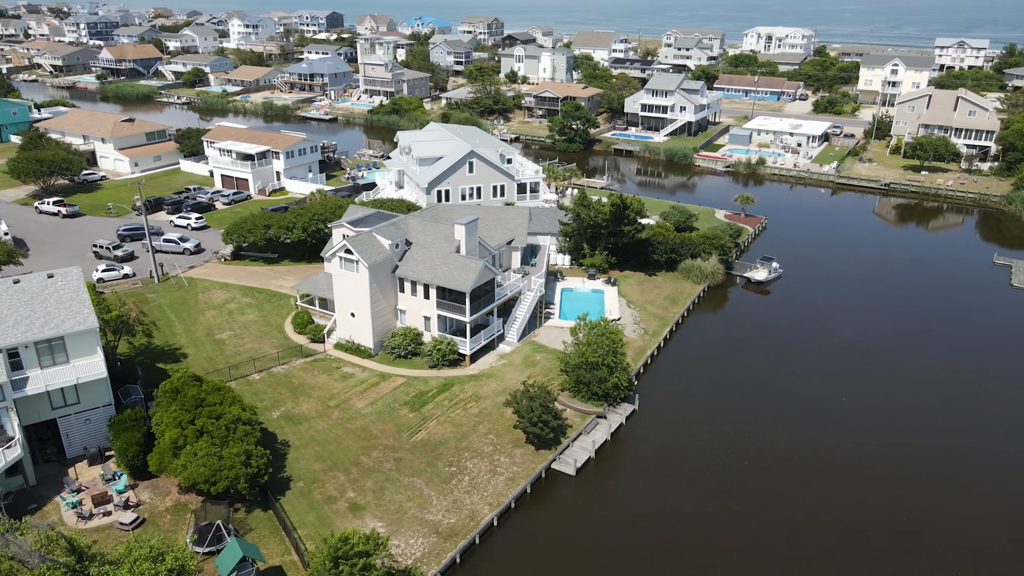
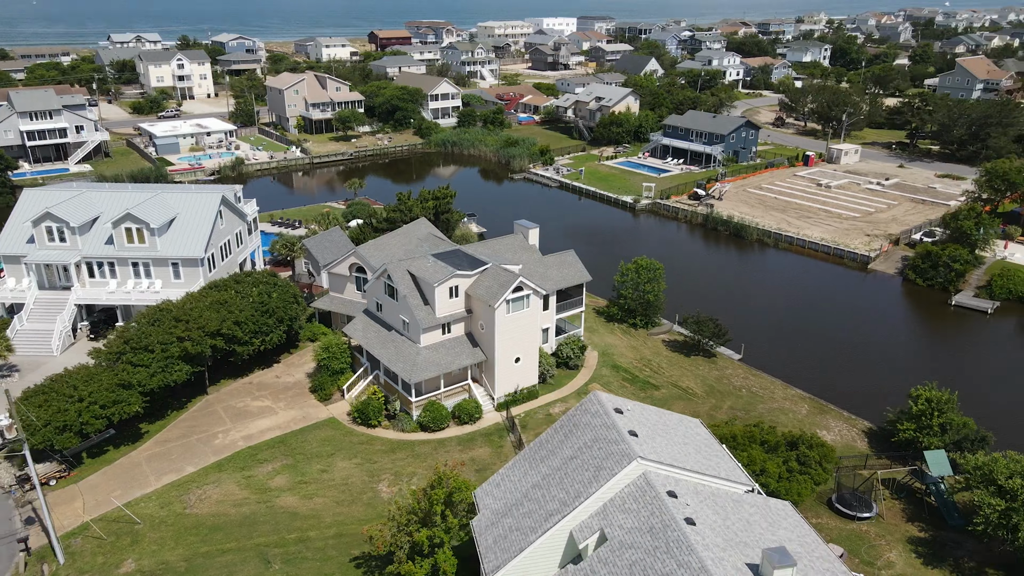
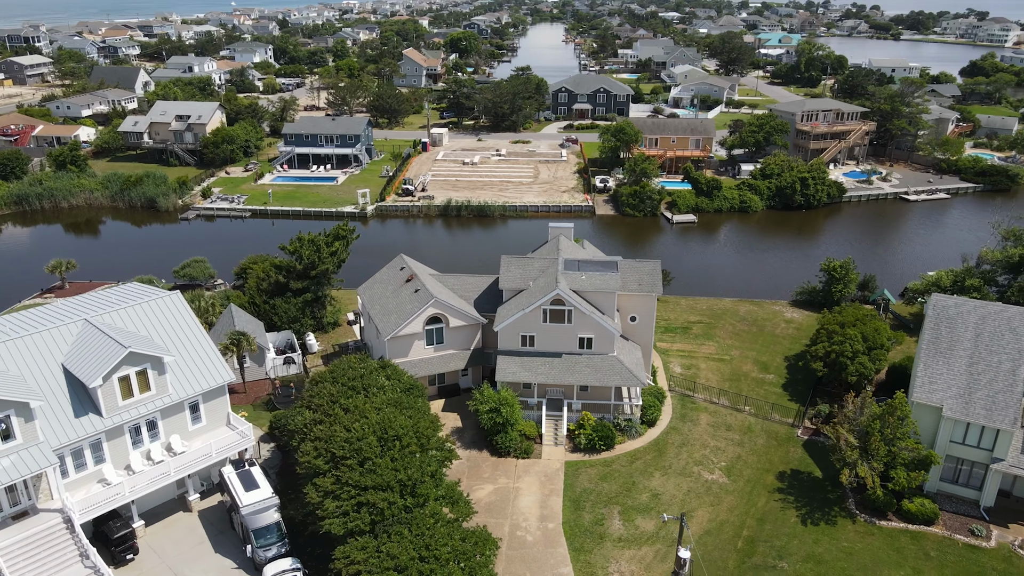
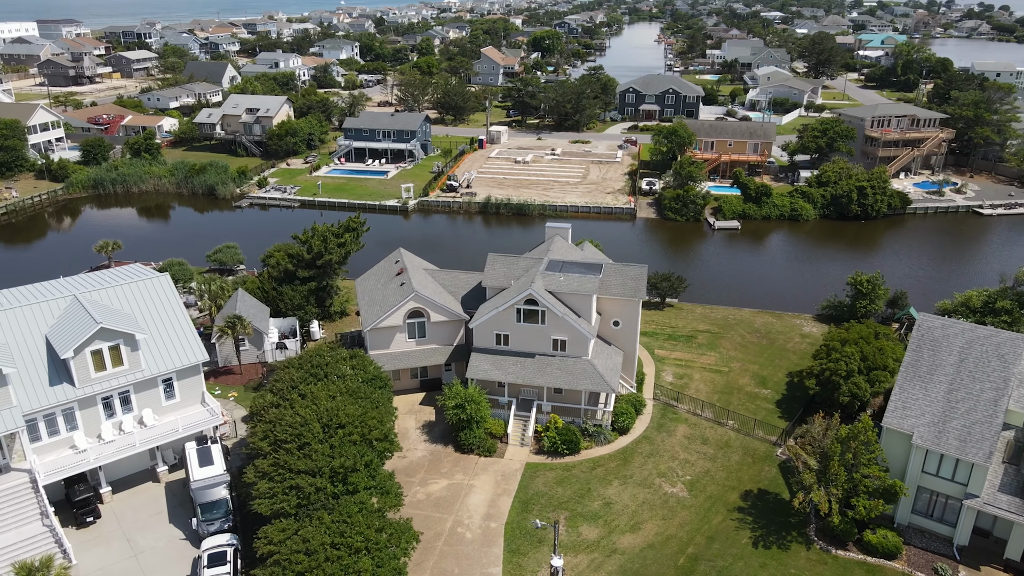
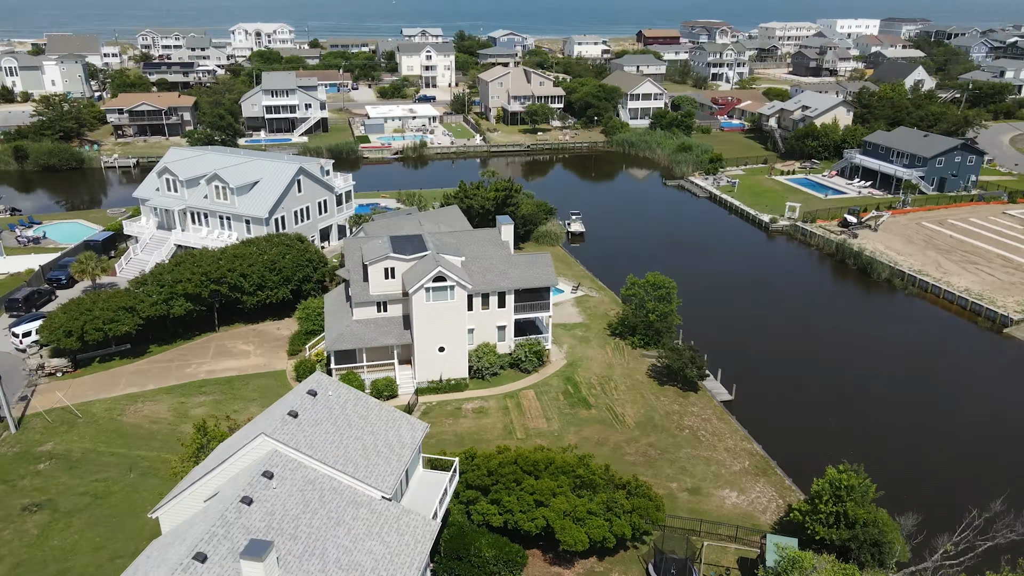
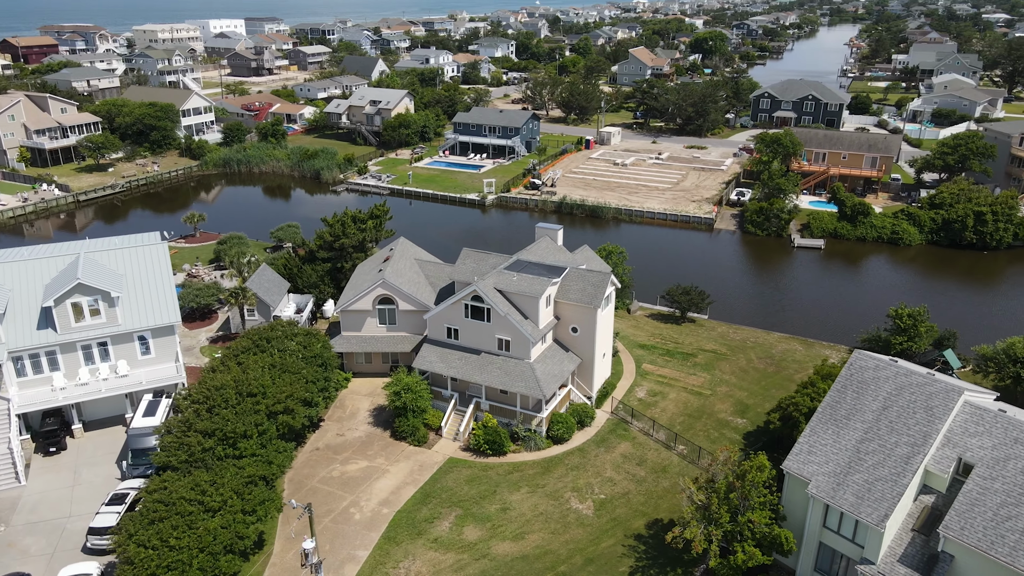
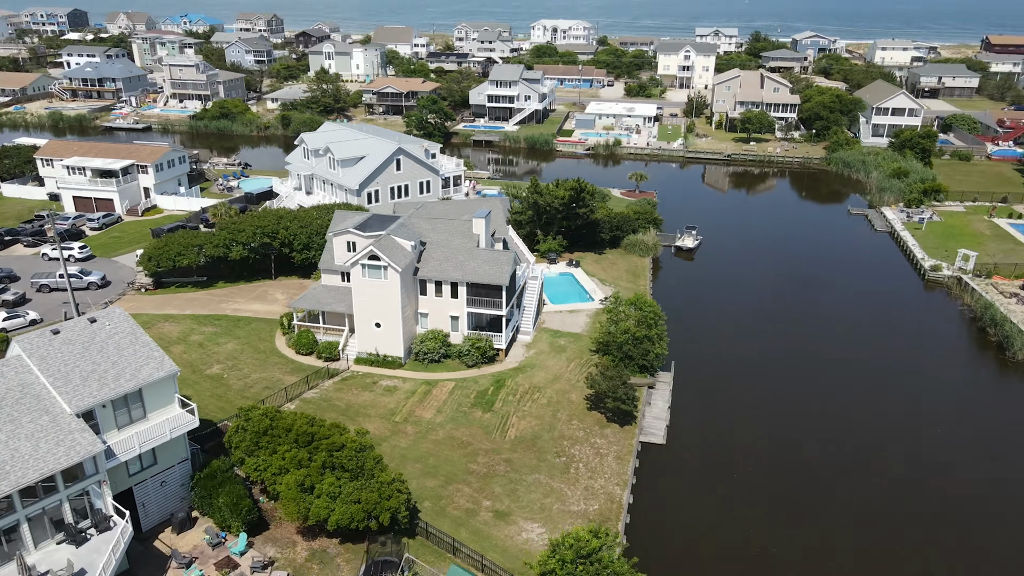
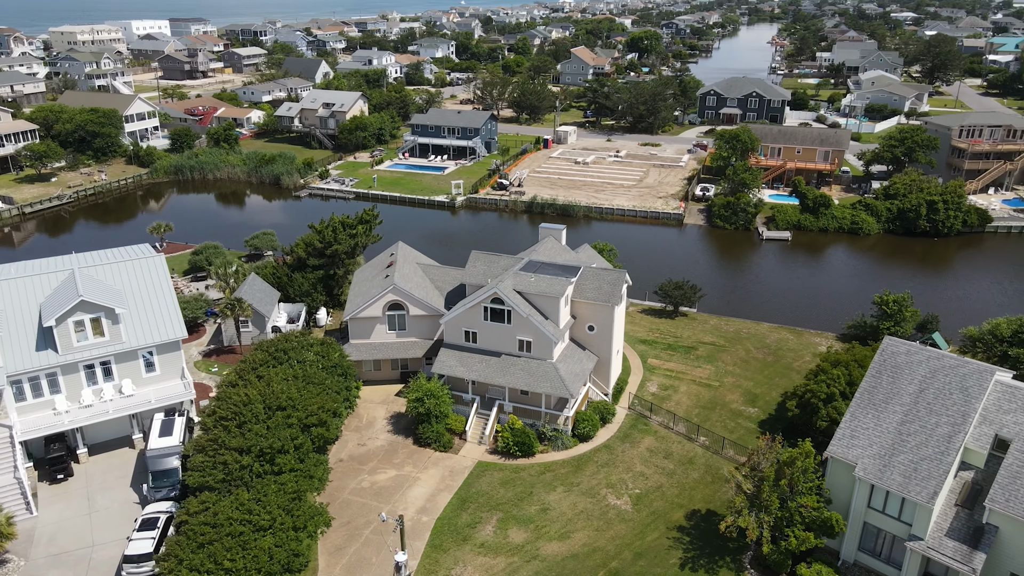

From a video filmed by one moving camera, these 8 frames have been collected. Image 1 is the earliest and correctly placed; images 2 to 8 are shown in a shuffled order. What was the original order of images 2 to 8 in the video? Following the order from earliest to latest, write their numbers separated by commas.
7, 5, 2, 6, 8, 4, 3
